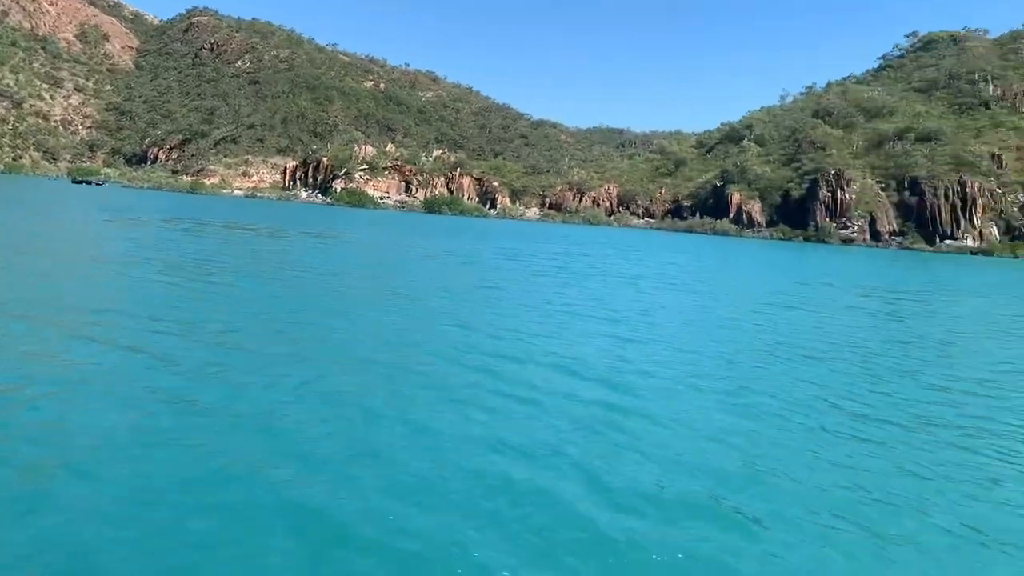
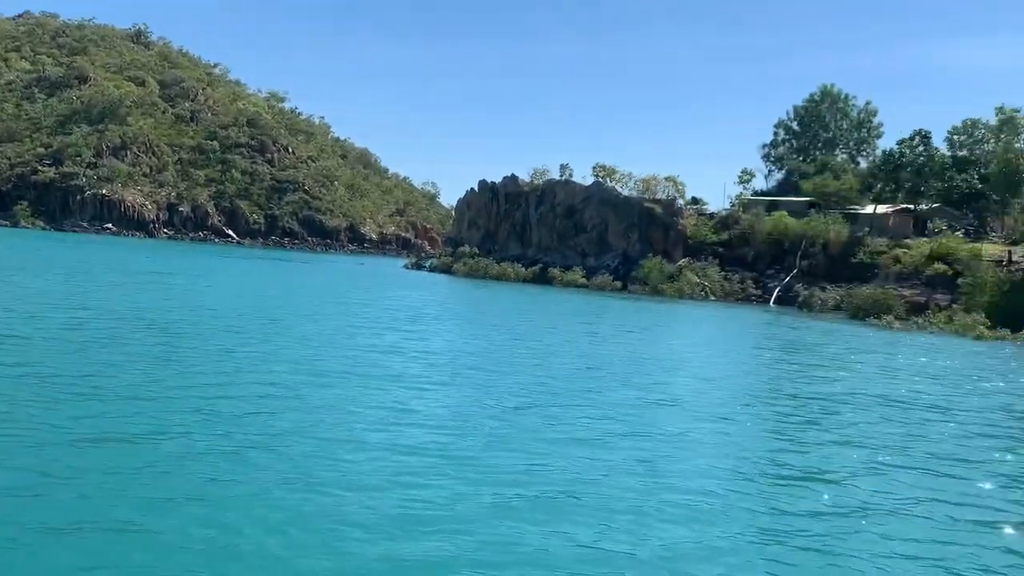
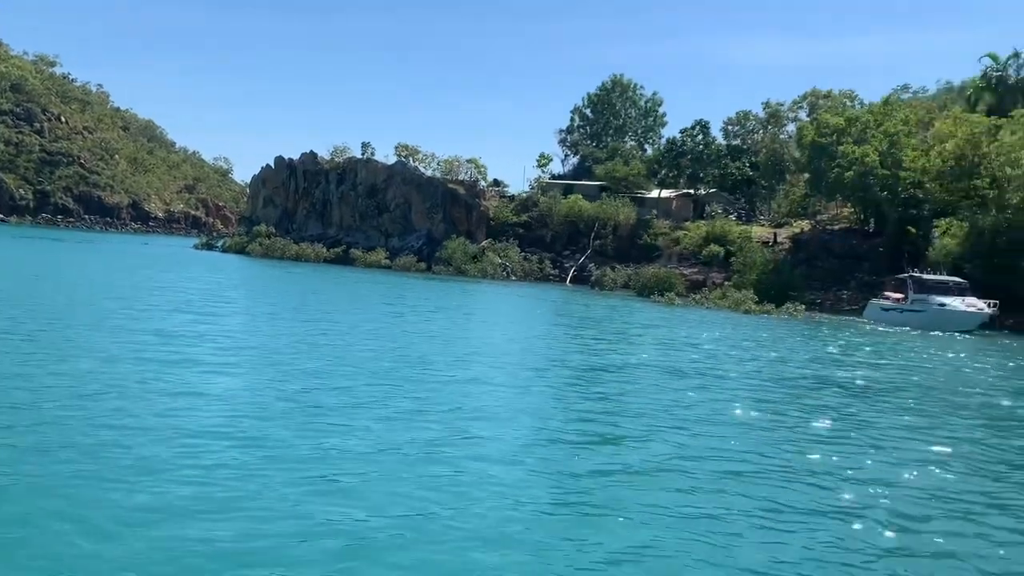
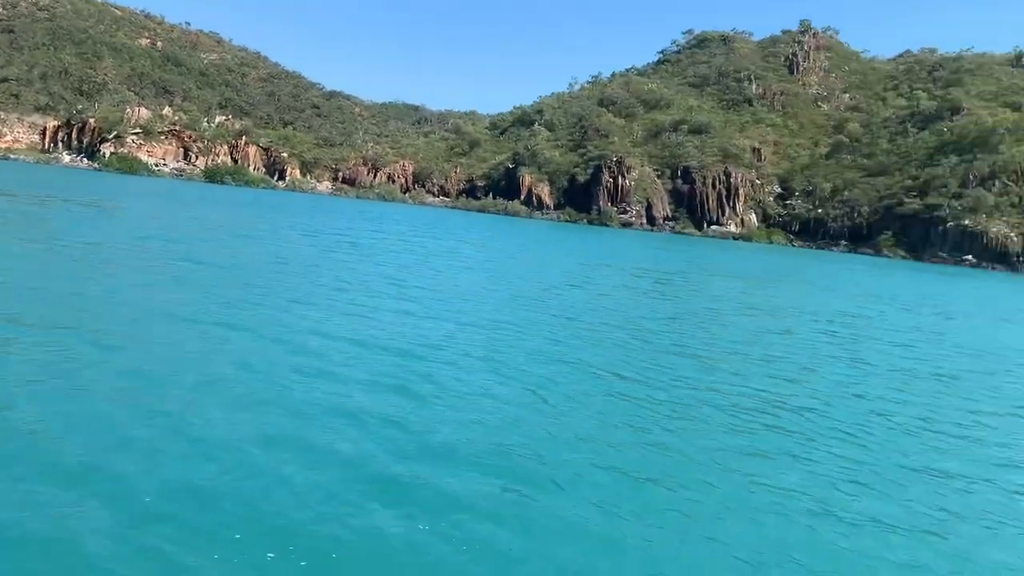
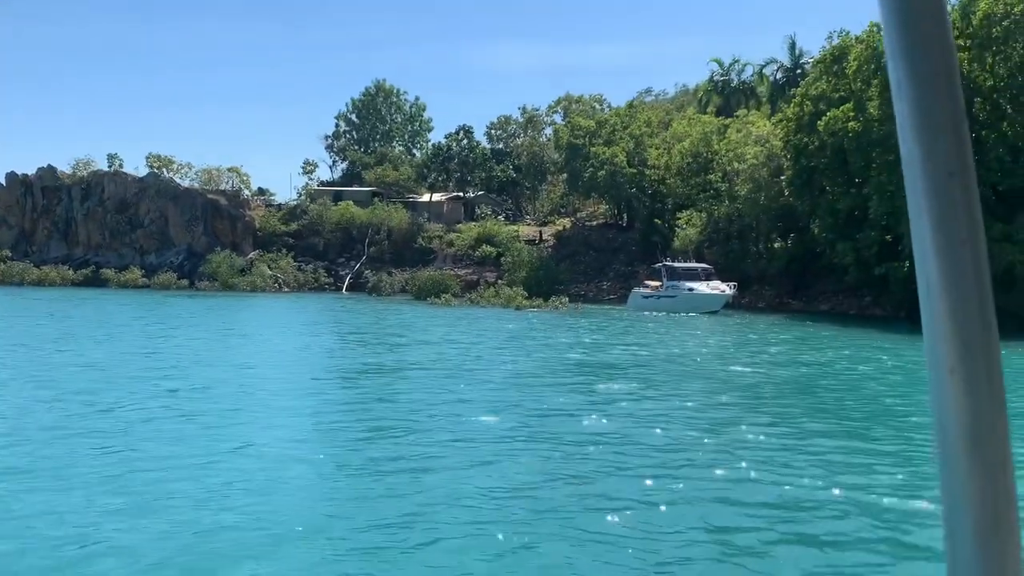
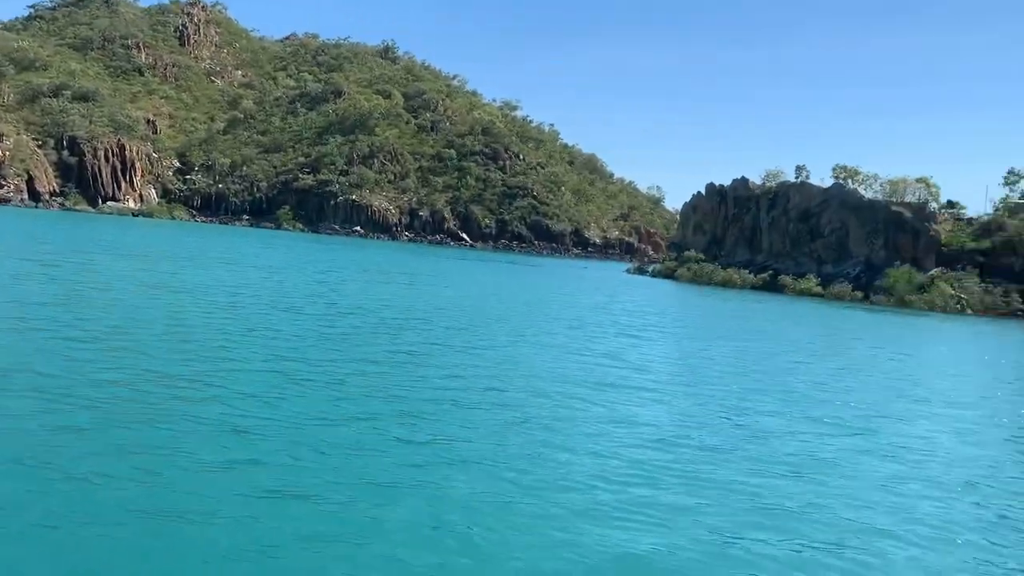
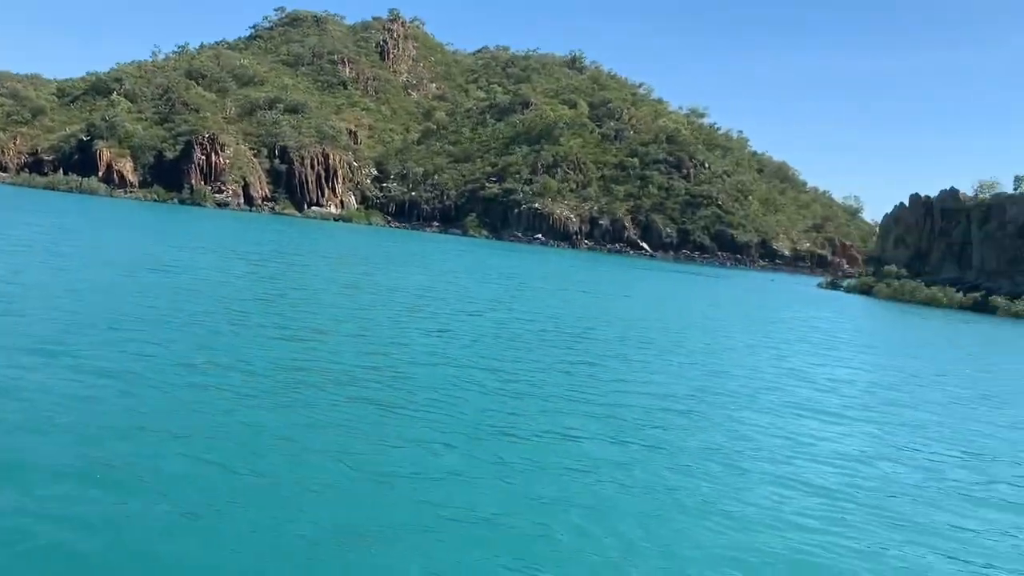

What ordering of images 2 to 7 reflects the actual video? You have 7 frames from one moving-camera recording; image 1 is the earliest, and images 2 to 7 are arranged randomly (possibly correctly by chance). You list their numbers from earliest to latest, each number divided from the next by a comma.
4, 7, 6, 2, 3, 5
